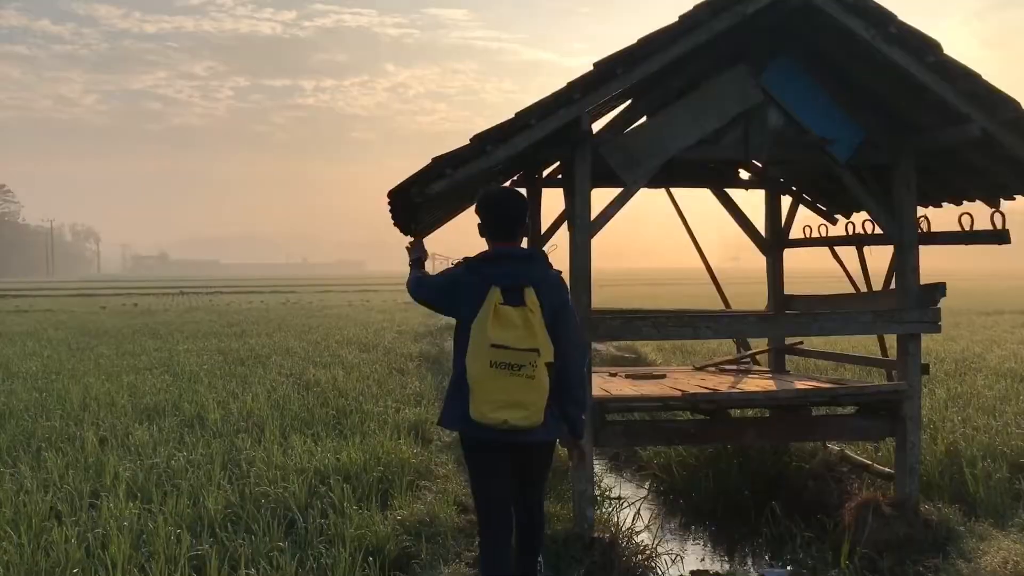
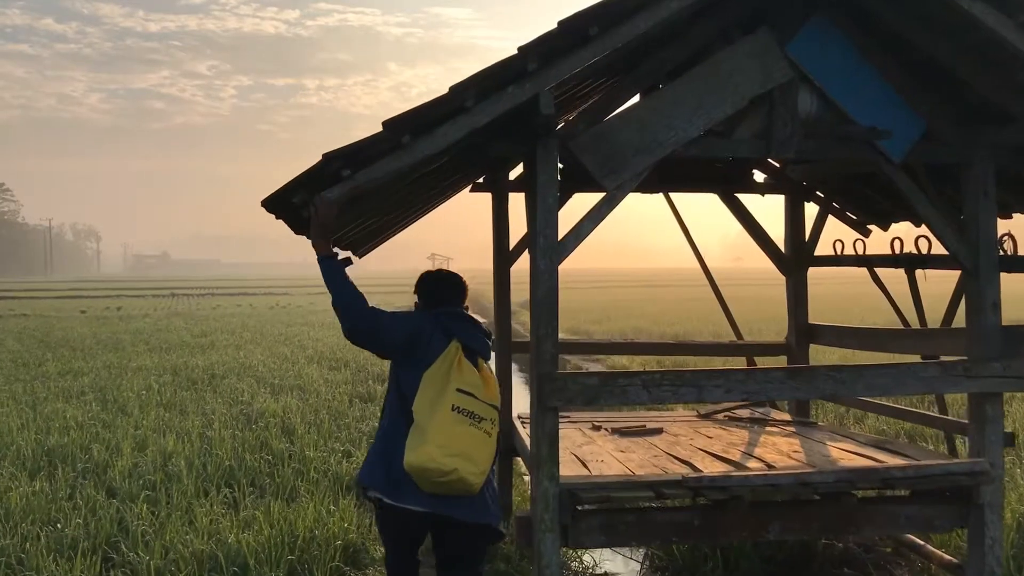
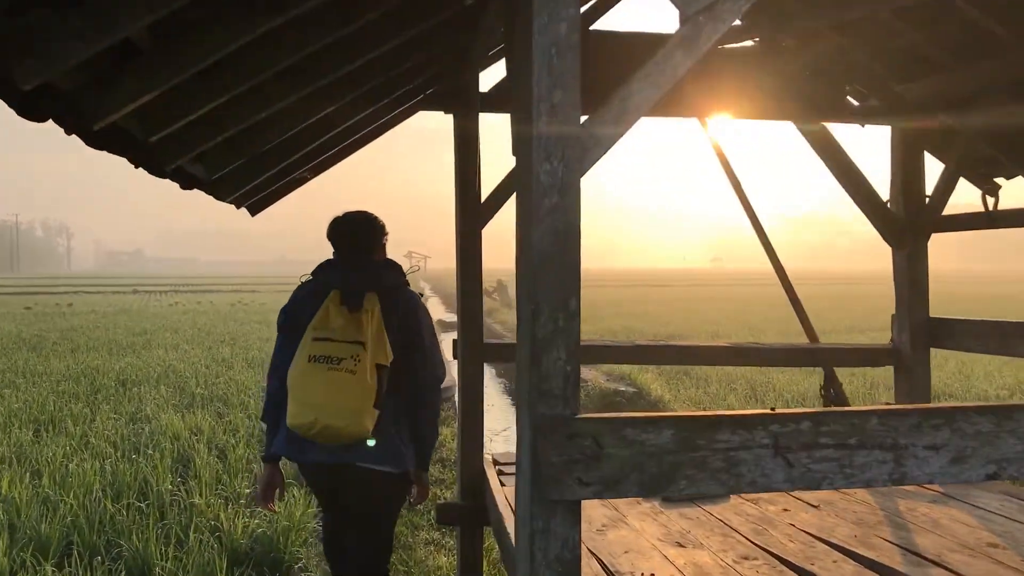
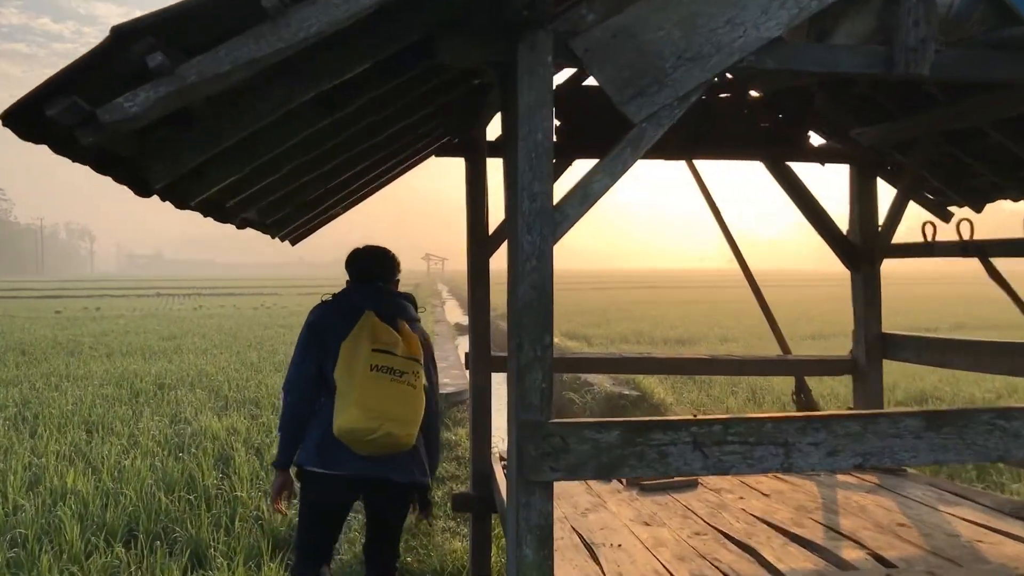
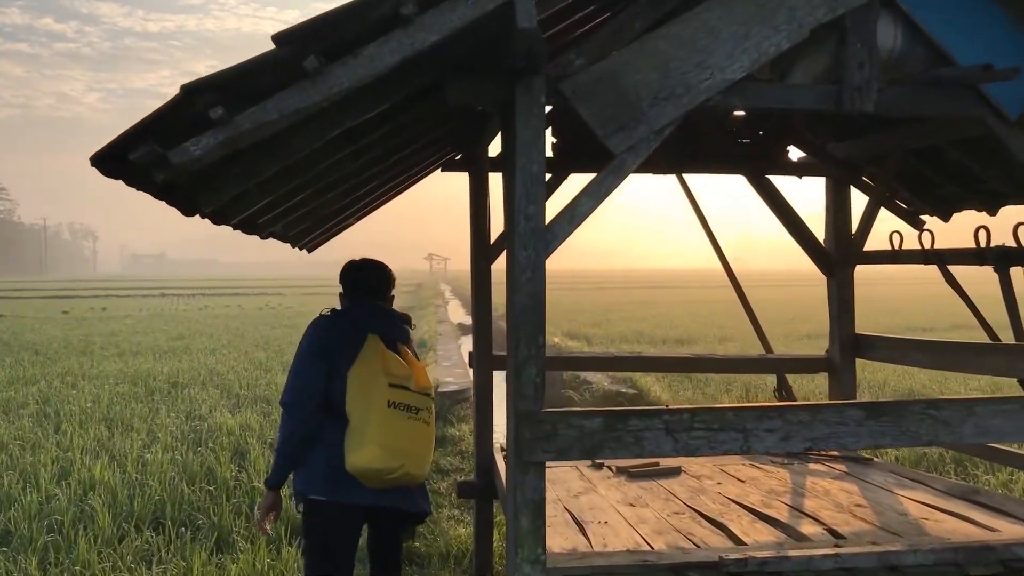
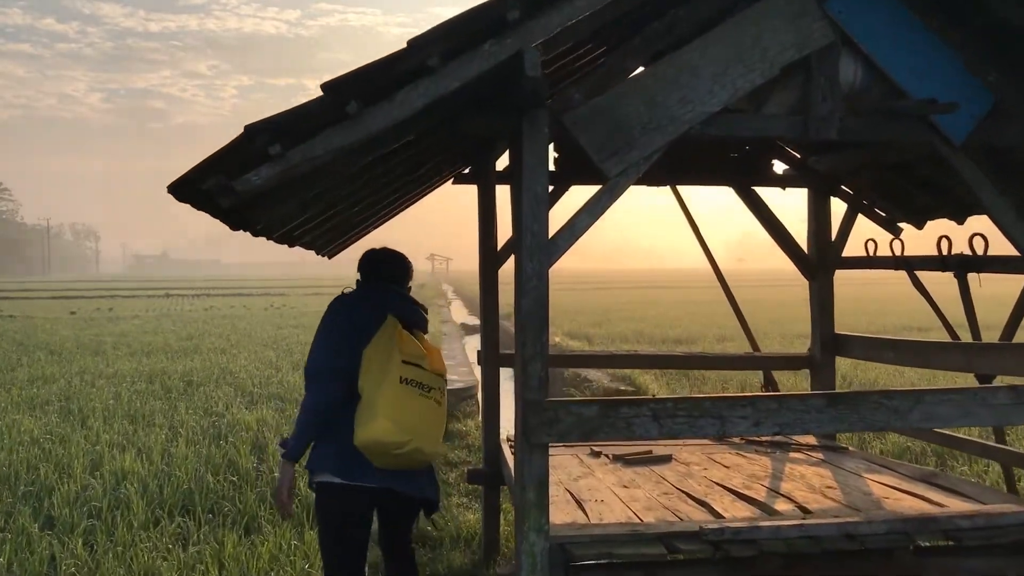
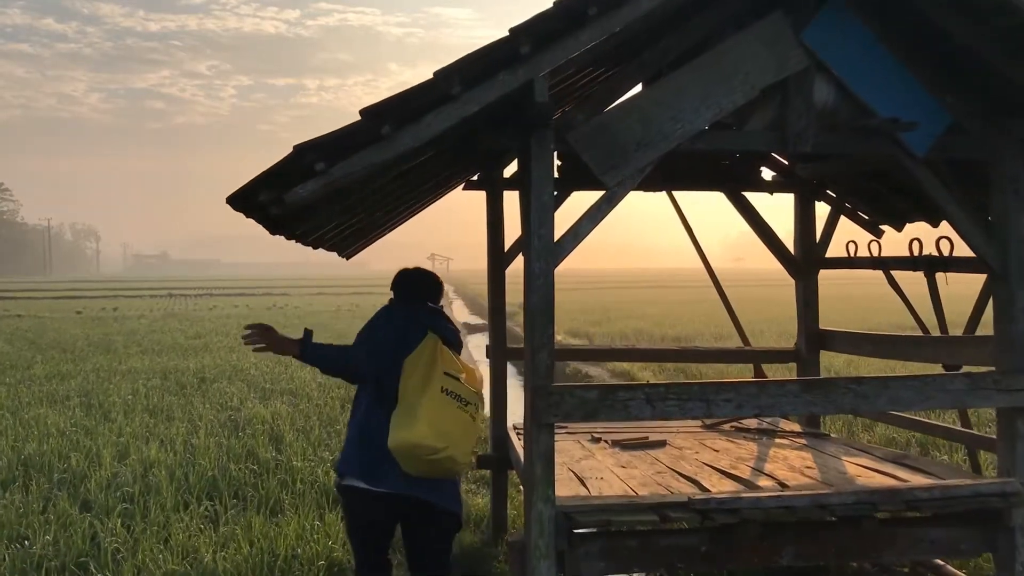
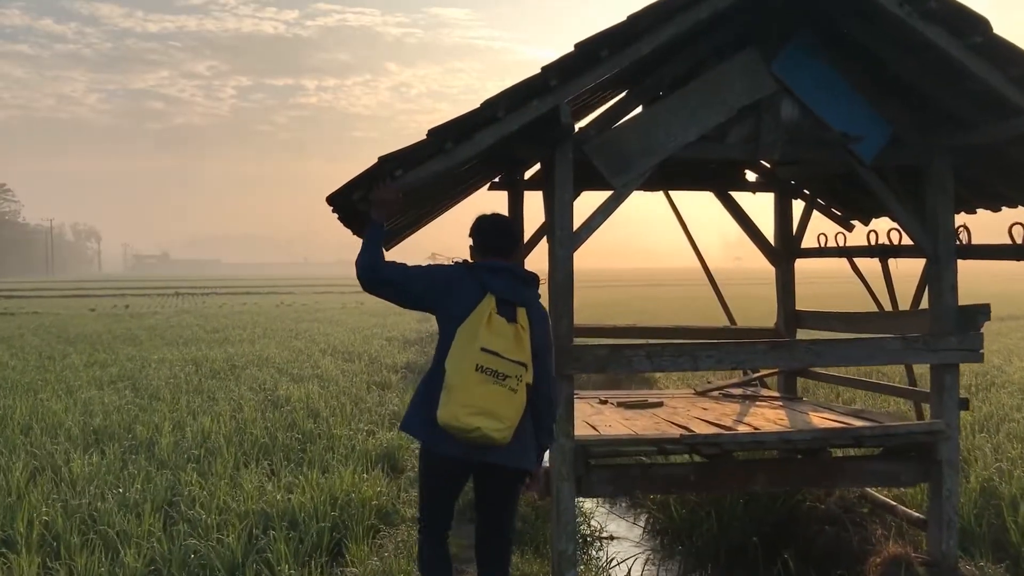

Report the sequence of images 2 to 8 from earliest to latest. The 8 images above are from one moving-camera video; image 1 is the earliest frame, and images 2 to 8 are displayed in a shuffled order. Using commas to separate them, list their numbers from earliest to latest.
8, 2, 7, 6, 5, 4, 3
